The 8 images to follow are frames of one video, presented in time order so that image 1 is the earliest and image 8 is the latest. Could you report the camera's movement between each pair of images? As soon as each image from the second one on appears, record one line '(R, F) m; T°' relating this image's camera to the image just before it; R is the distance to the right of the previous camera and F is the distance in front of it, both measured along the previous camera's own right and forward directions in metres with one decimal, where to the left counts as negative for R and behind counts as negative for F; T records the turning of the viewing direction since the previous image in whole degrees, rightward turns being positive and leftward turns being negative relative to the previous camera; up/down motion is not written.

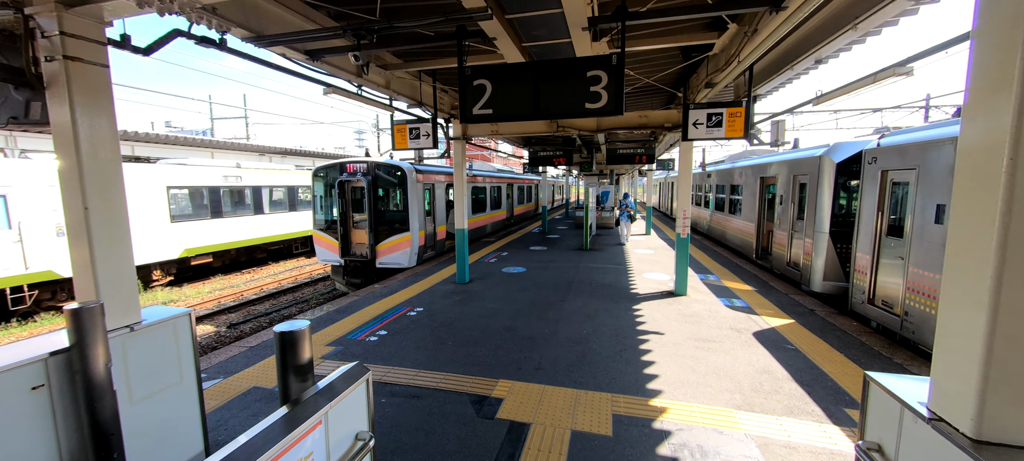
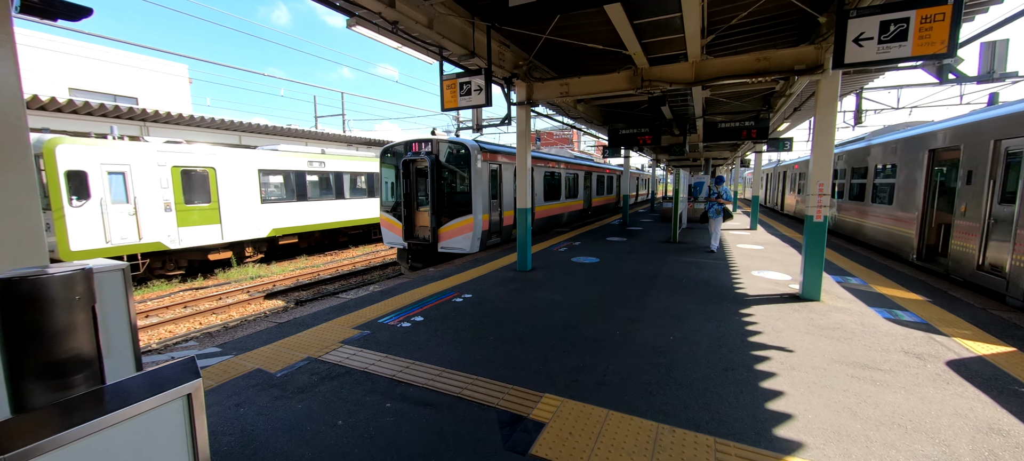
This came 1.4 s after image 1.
(+0.2, +1.2) m; -12°
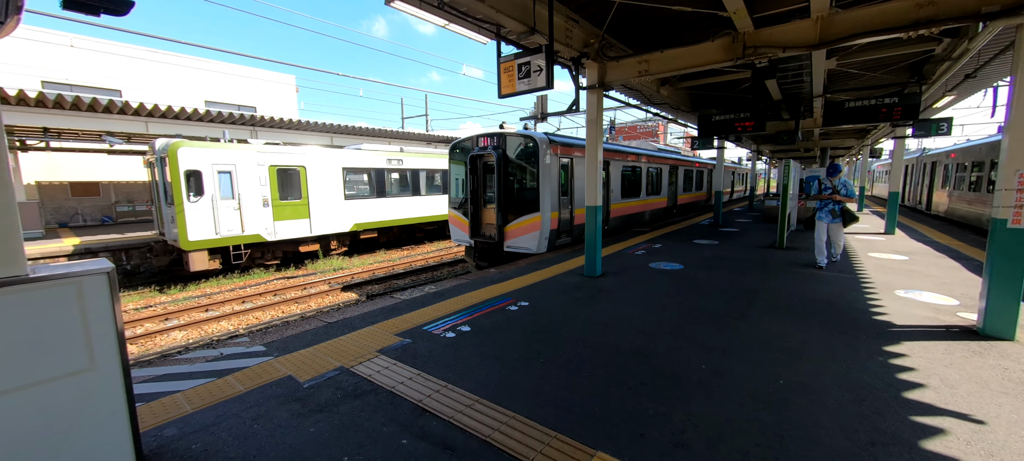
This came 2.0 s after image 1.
(+0.2, +0.7) m; -12°
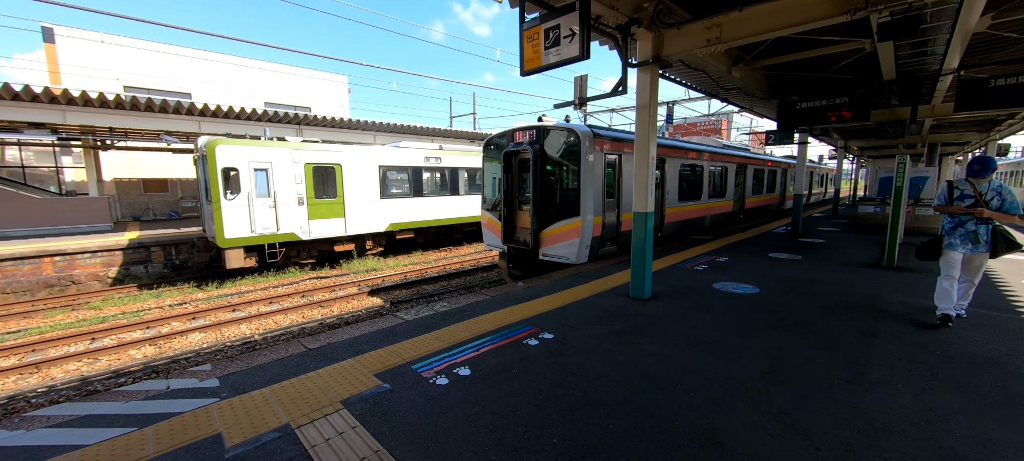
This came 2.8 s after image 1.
(+0.3, +1.0) m; -7°
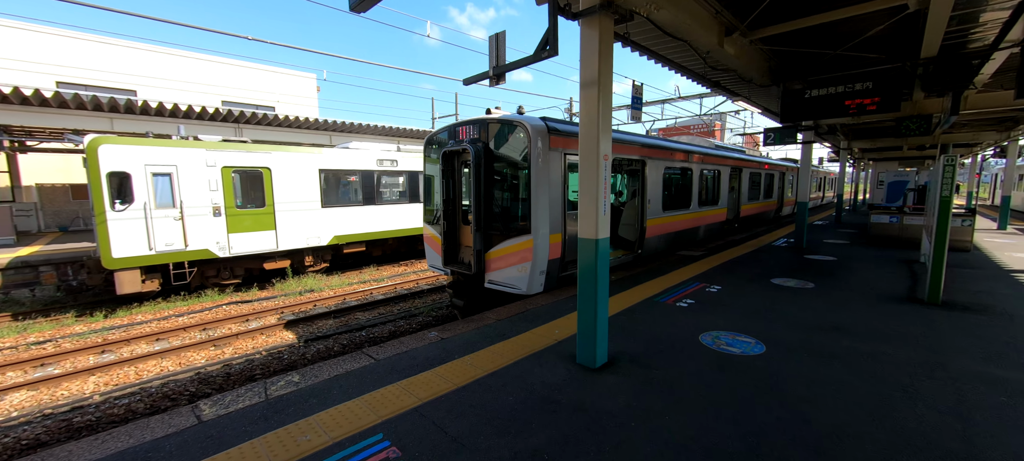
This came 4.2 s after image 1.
(+1.0, +1.7) m; 0°
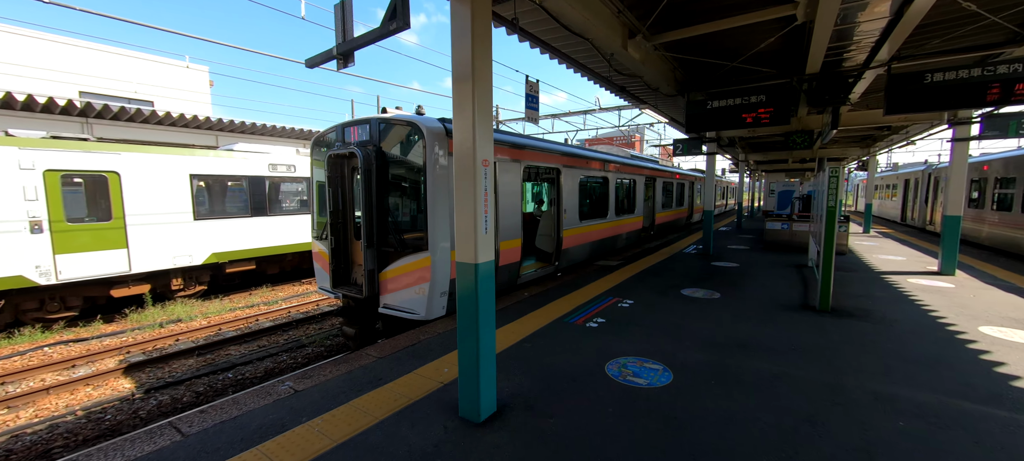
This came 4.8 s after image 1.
(+0.6, +0.6) m; +10°
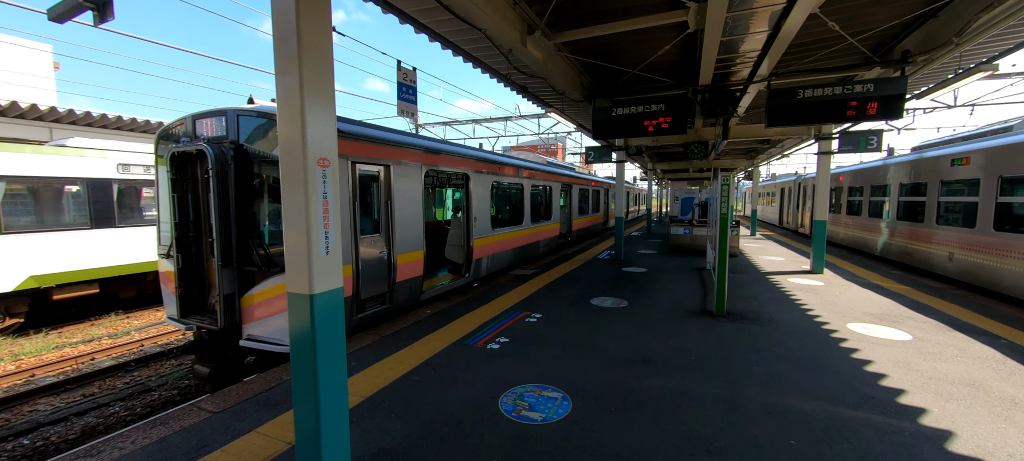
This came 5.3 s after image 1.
(+0.4, +0.5) m; +11°
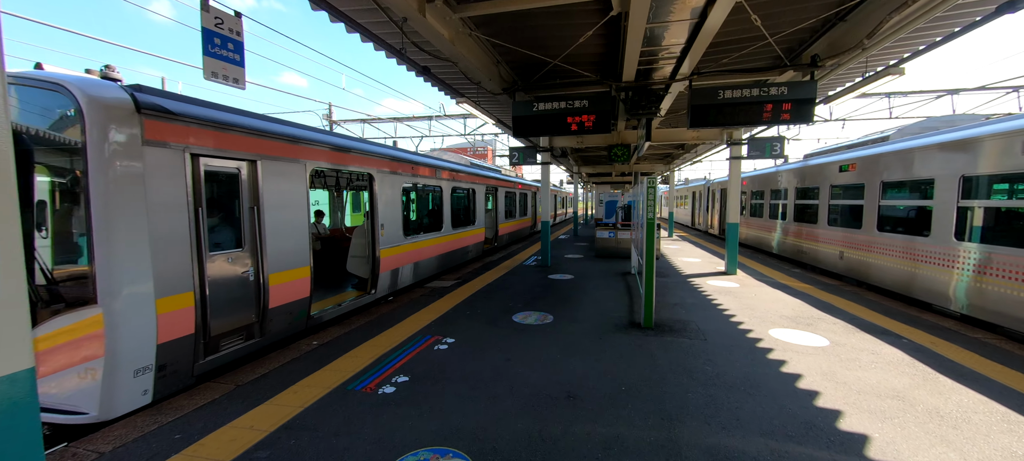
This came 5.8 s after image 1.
(+0.3, +0.7) m; +10°
